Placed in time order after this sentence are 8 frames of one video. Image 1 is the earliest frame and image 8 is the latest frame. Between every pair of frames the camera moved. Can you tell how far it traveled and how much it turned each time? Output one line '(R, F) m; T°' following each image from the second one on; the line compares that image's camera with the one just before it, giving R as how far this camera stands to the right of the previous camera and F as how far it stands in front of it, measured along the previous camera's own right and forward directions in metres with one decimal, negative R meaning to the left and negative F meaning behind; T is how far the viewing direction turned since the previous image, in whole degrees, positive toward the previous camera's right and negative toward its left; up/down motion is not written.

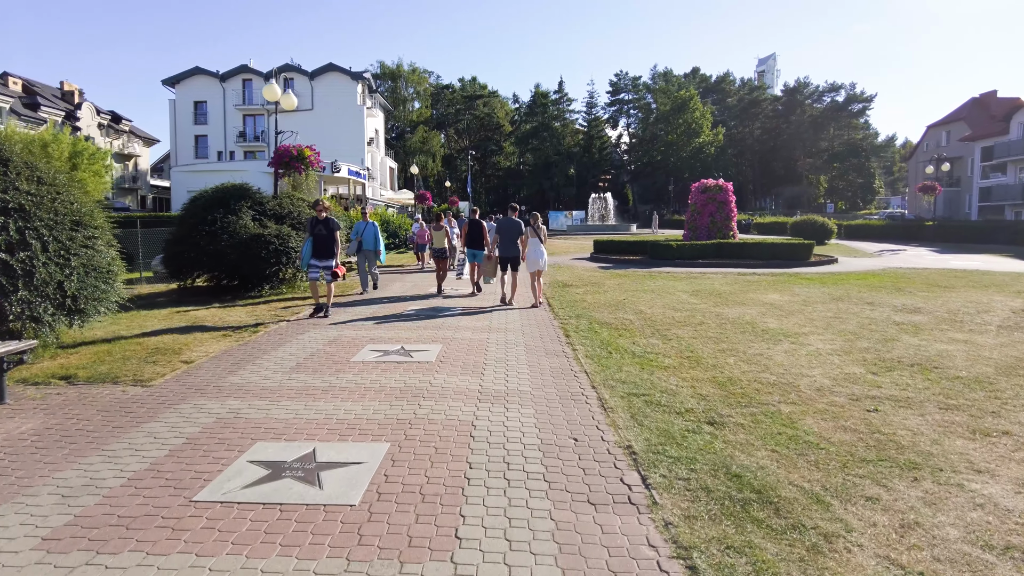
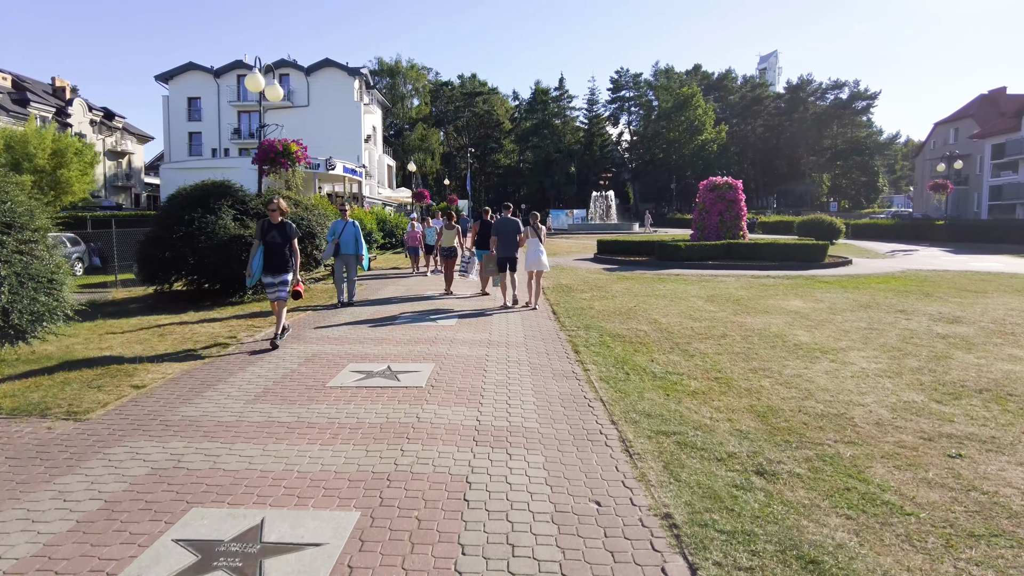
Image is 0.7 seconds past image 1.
(0.0, +1.0) m; 0°
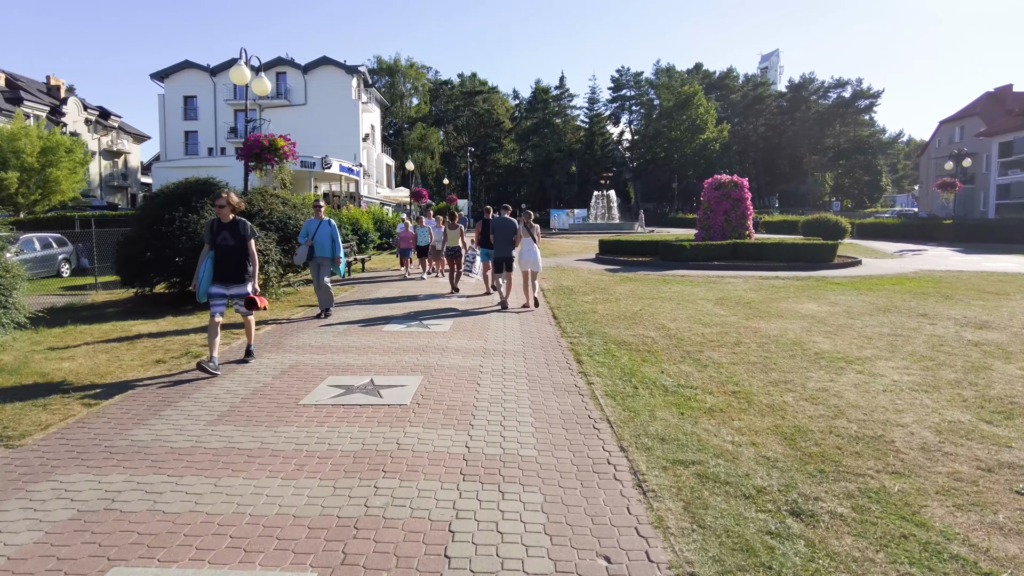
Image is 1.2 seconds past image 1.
(0.0, +0.7) m; 0°
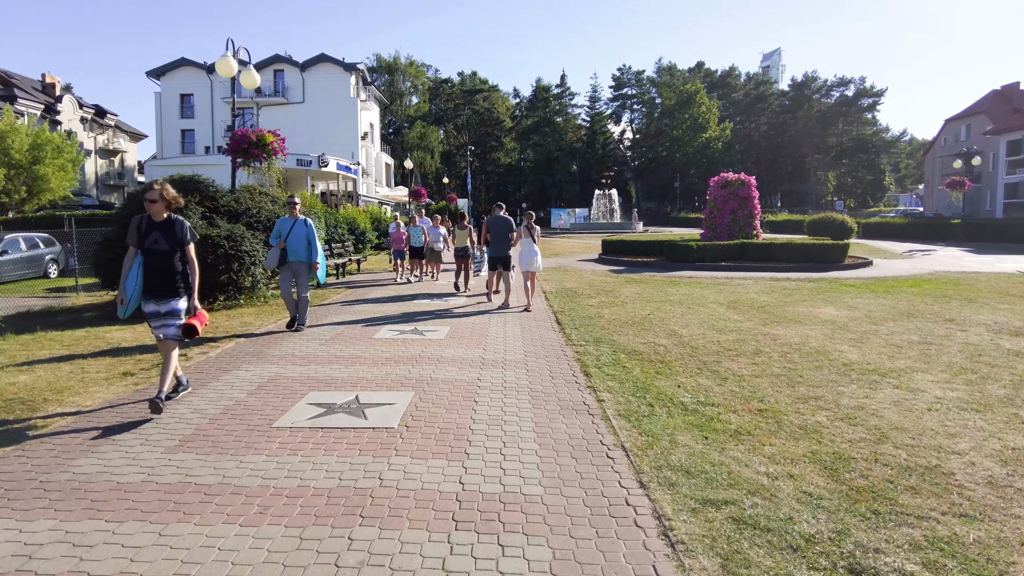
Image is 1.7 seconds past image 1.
(0.0, +0.6) m; 0°
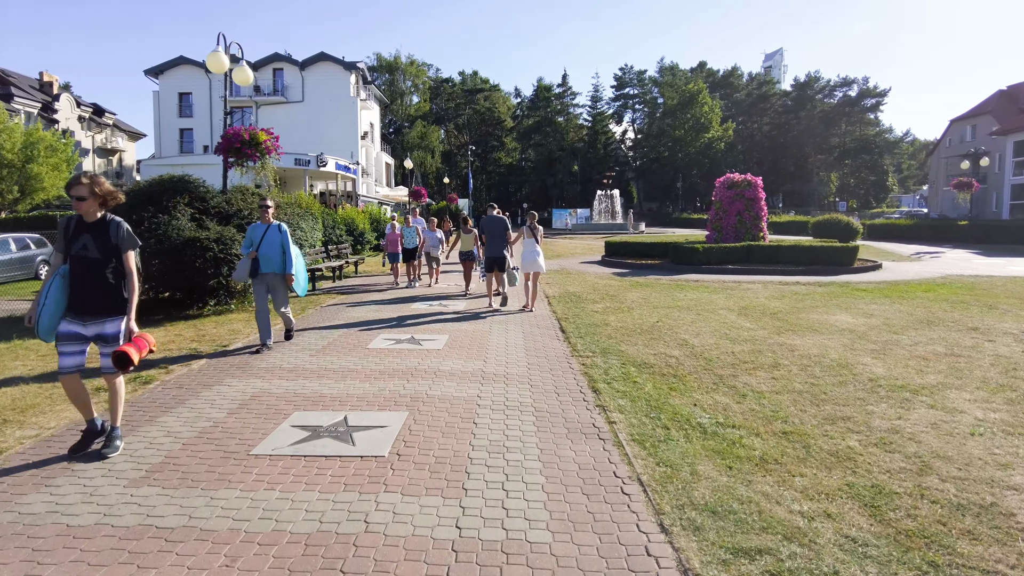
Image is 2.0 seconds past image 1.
(0.0, +0.5) m; 0°
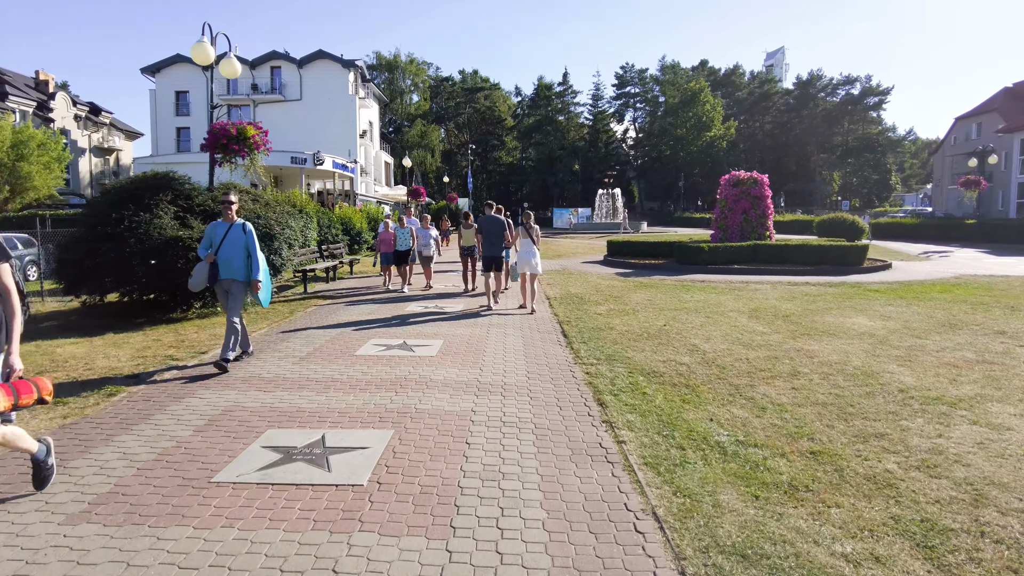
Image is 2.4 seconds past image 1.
(0.0, +0.5) m; 0°
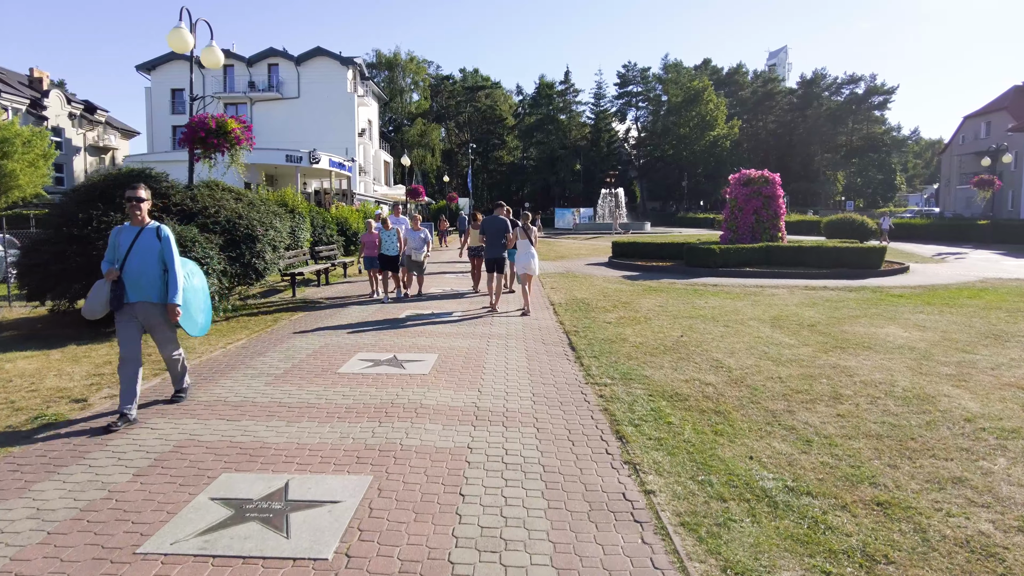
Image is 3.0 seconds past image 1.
(0.0, +0.8) m; 0°
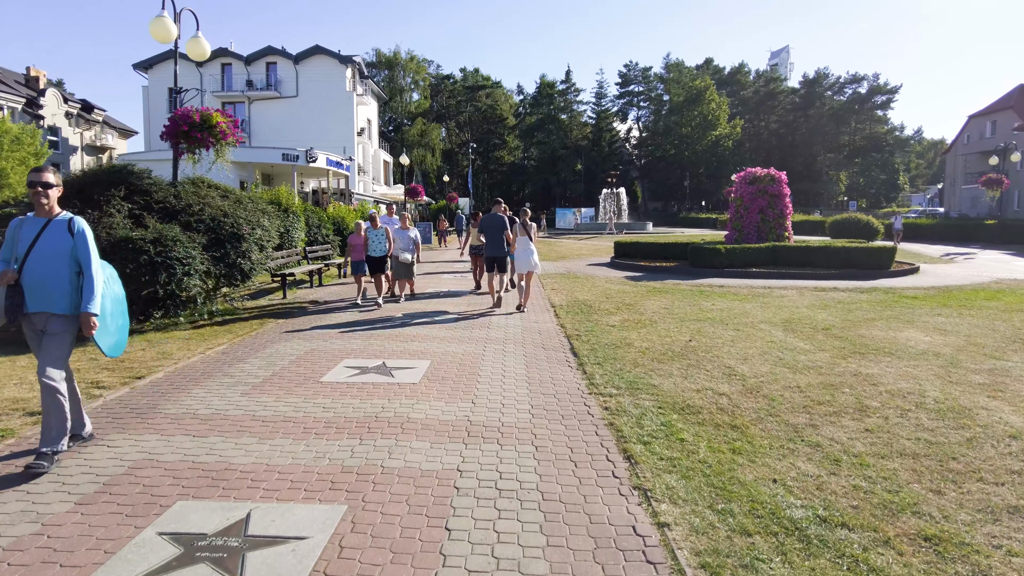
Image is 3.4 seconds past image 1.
(0.0, +0.5) m; 0°
